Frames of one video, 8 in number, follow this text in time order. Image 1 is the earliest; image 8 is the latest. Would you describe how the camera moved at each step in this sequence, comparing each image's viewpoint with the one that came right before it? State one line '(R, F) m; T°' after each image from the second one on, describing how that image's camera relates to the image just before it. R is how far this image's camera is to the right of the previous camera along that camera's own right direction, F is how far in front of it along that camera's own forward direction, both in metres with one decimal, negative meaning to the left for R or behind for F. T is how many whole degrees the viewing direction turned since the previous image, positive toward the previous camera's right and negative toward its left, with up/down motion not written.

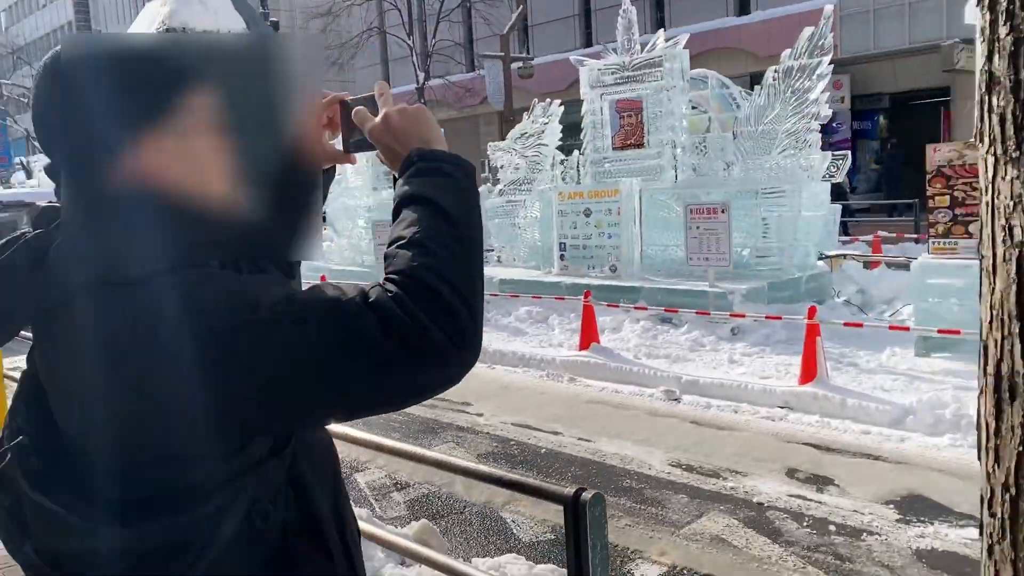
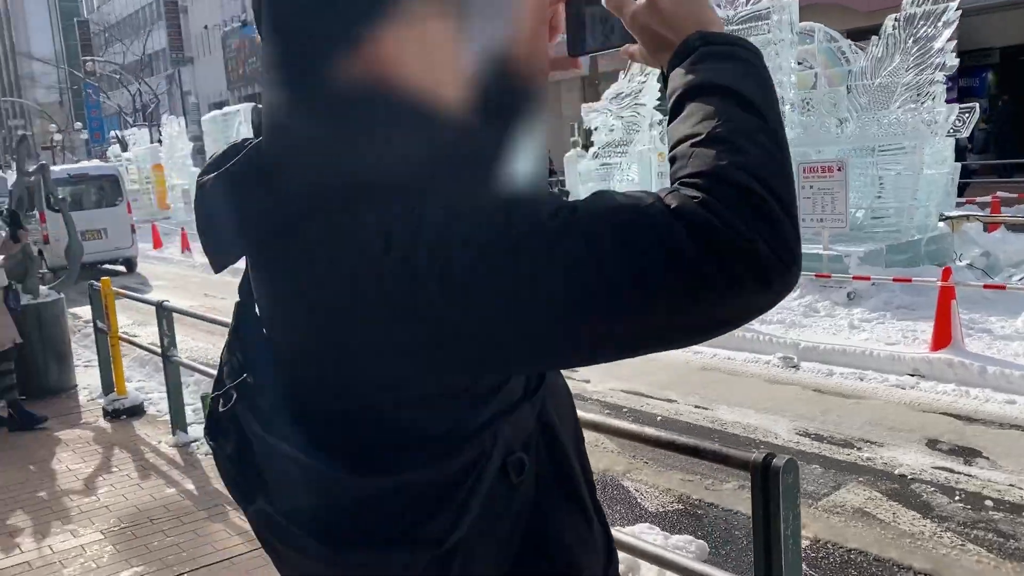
(-0.2, +0.2) m; -5°
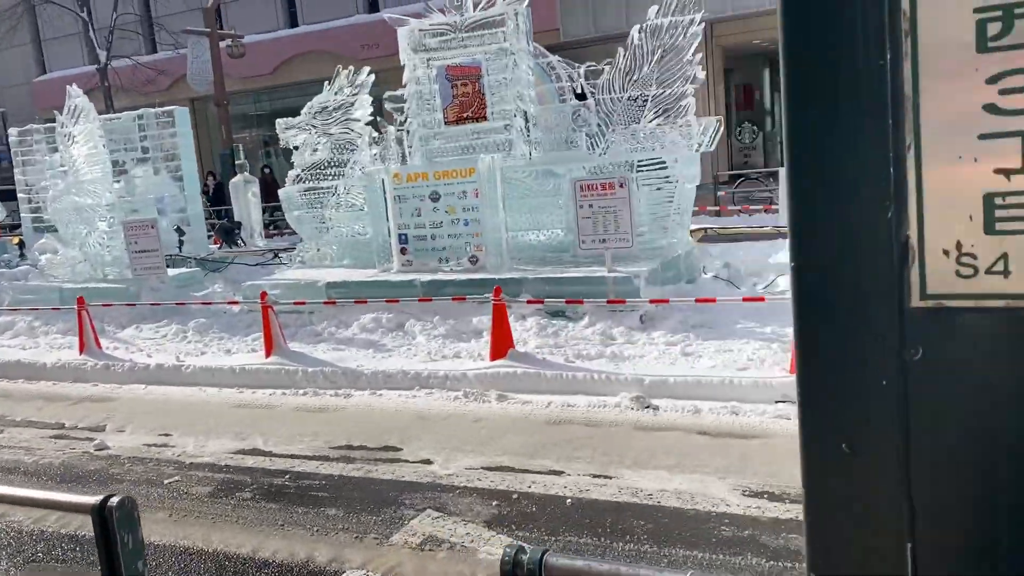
(-1.2, +1.8) m; +26°
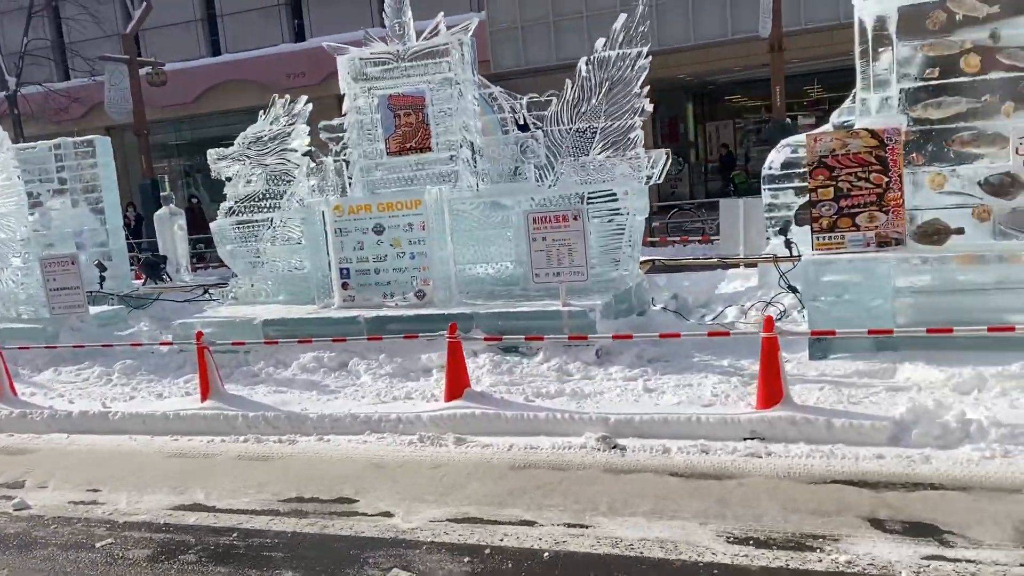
(-0.2, +0.3) m; +5°
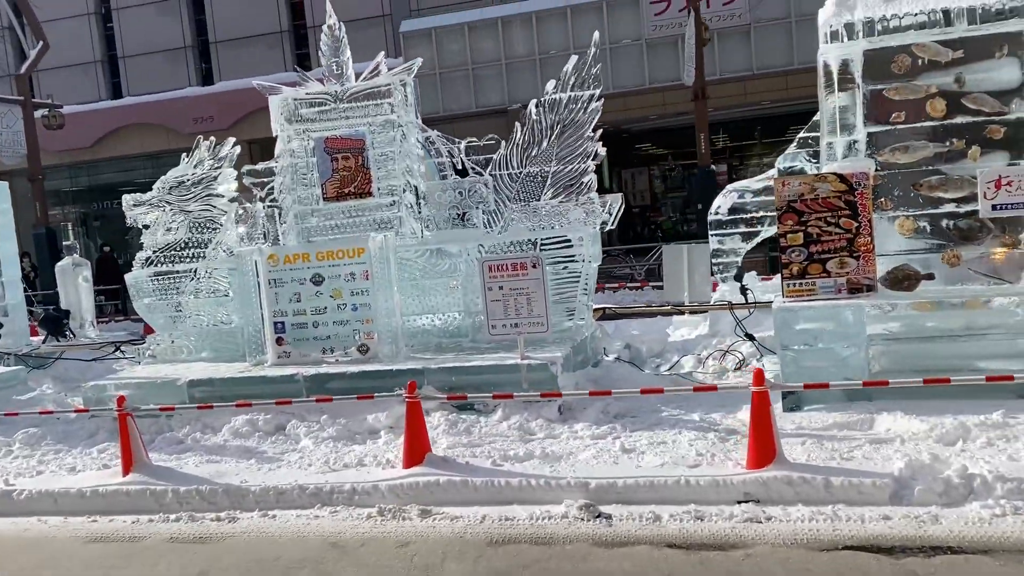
(-0.4, +0.5) m; +6°
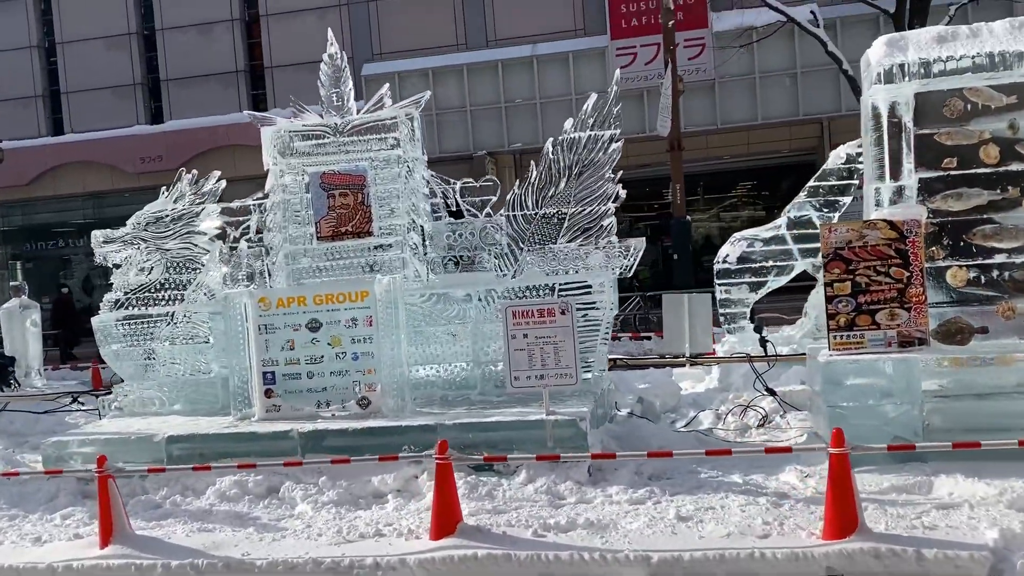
(-0.7, +0.6) m; +4°
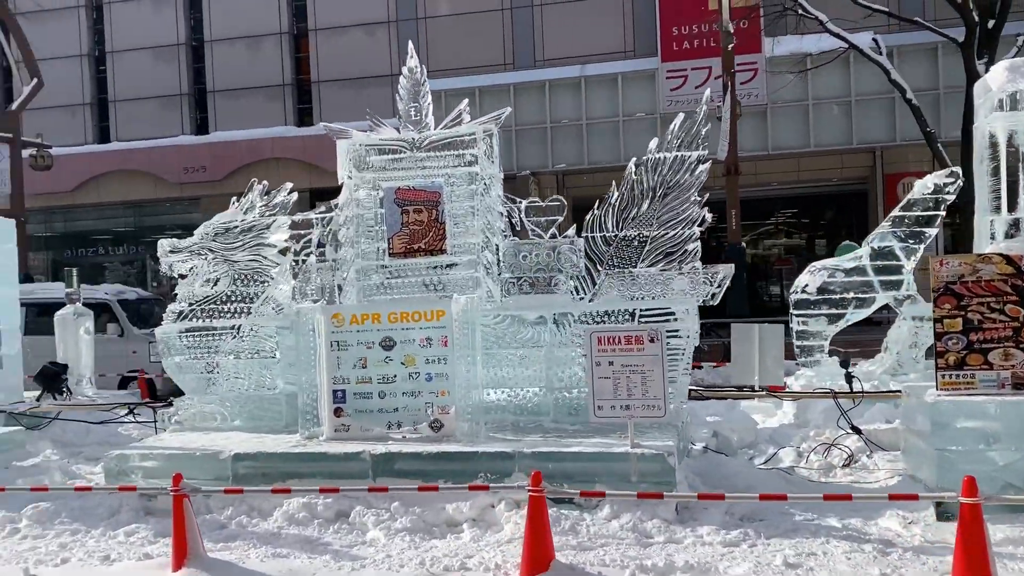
(-0.5, +0.3) m; -2°
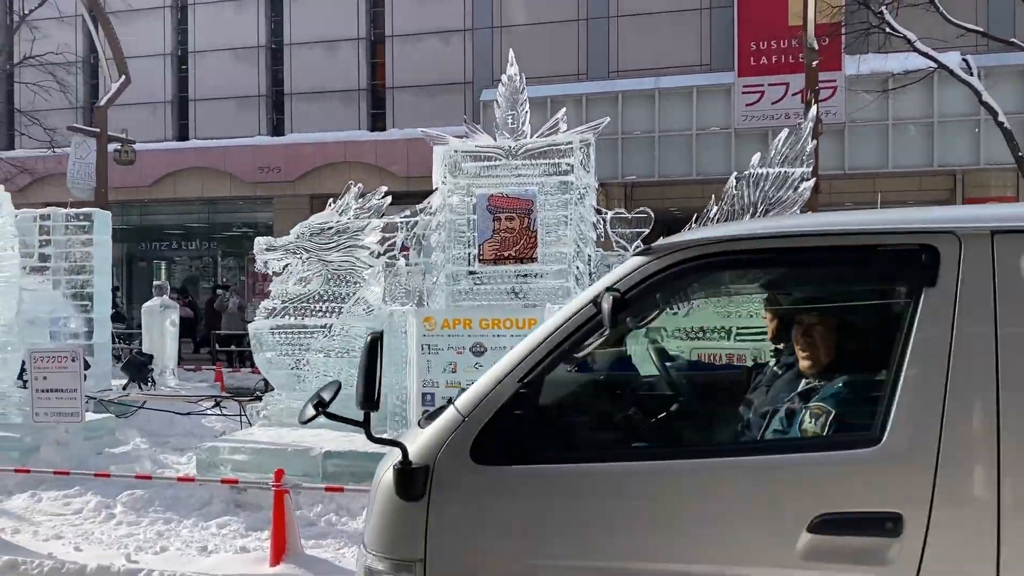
(-0.3, 0.0) m; -3°
